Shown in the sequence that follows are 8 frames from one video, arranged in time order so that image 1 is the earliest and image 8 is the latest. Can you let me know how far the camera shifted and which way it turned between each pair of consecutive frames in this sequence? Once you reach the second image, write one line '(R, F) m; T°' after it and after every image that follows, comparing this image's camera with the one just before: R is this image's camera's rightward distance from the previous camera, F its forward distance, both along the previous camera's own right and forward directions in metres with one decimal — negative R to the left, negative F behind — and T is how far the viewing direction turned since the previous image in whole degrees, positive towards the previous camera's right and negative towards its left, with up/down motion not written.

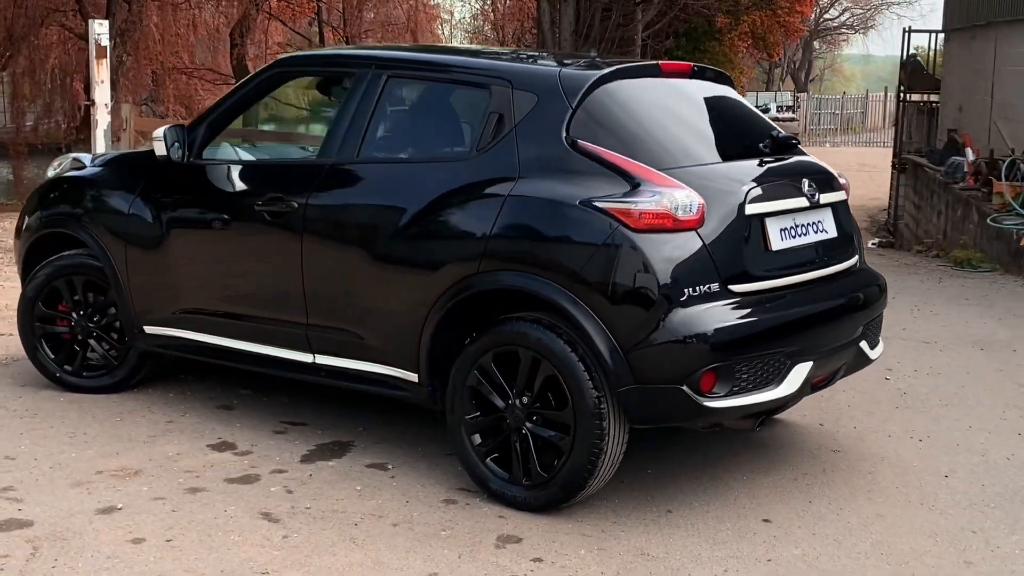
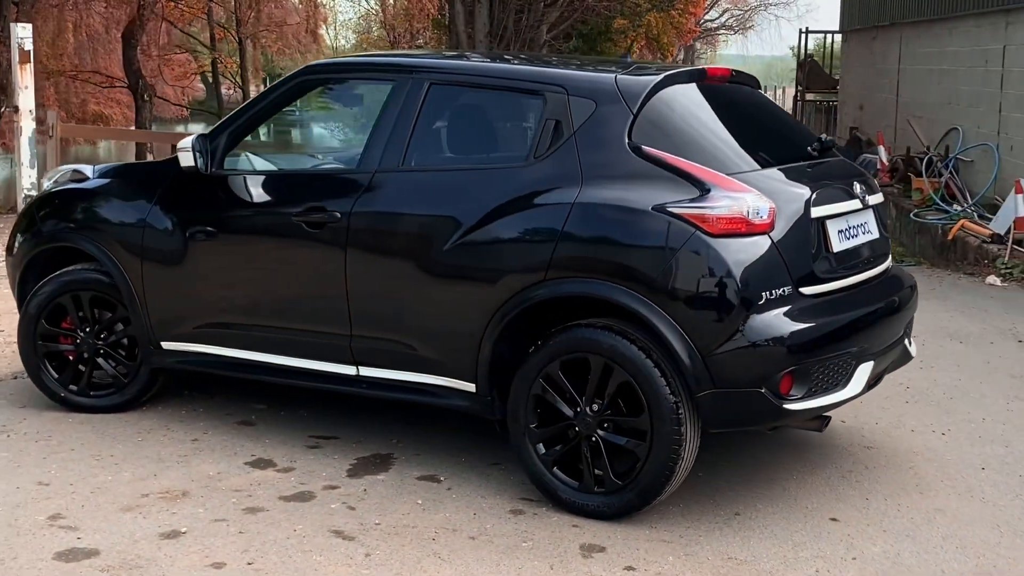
(-0.6, +0.1) m; +5°
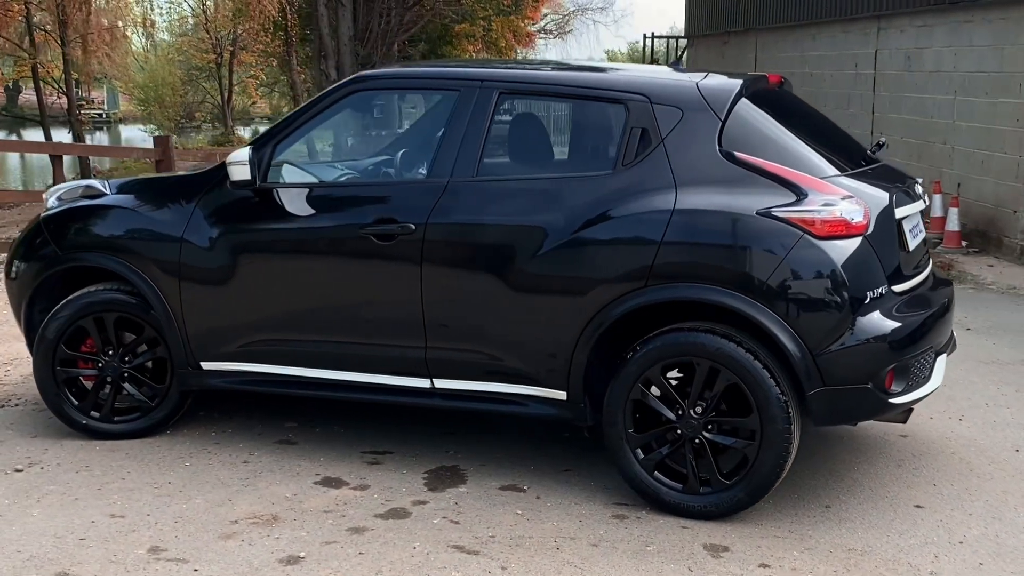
(-0.9, +0.1) m; +8°
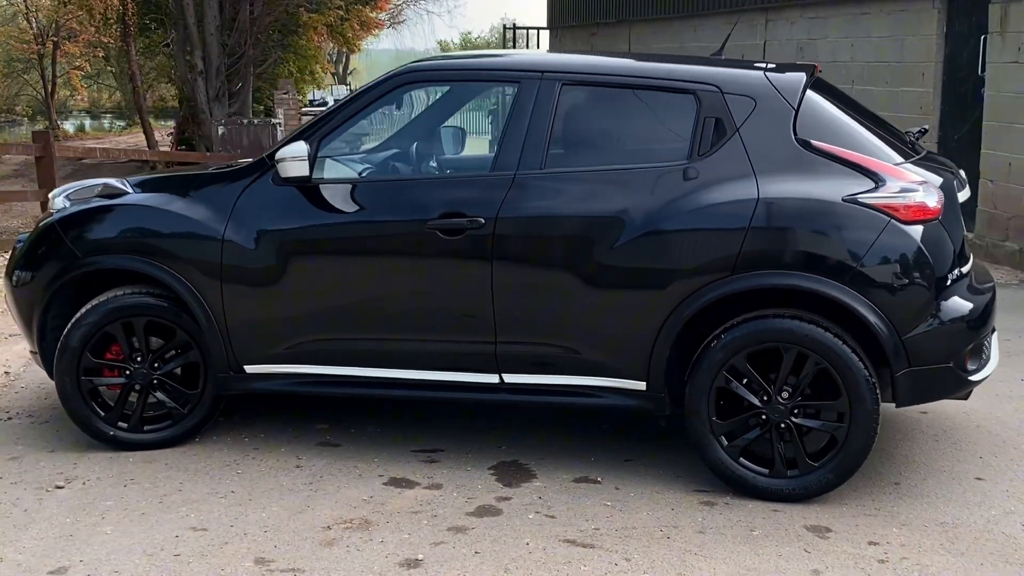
(-0.8, +0.1) m; +8°
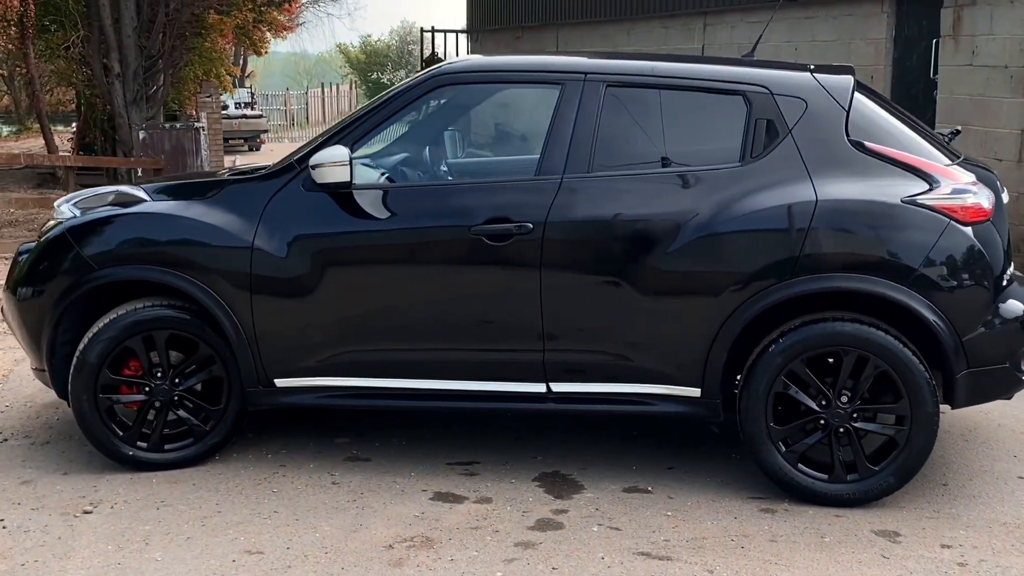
(-0.5, +0.1) m; +5°
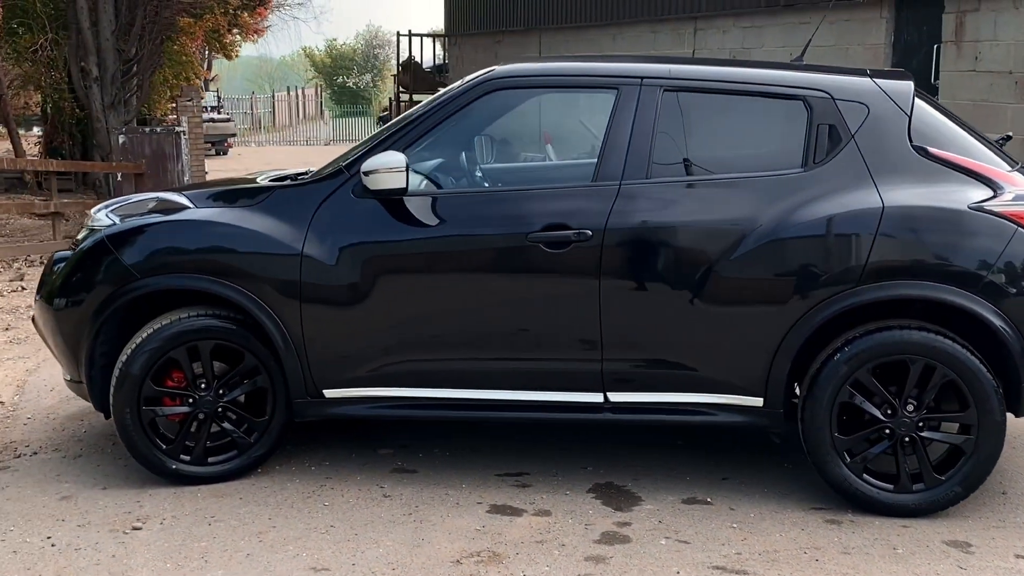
(-0.3, +0.1) m; +2°
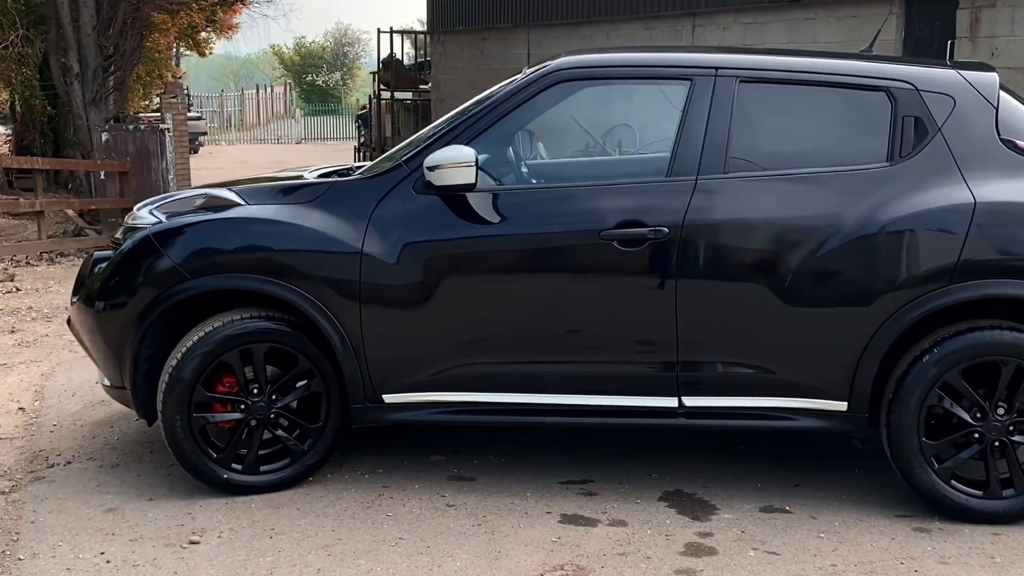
(-0.3, +0.2) m; +1°
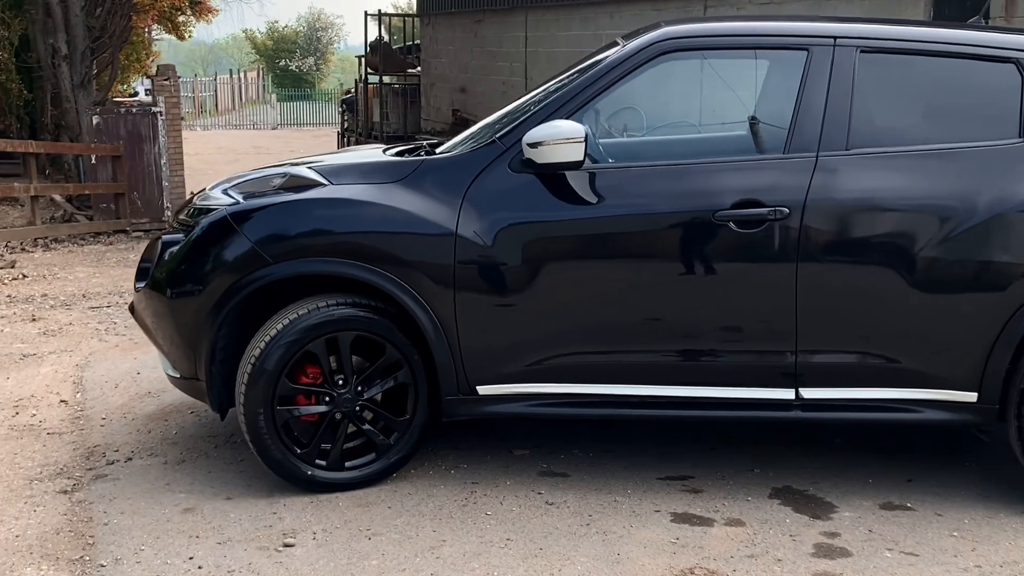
(-0.4, +0.2) m; +1°
